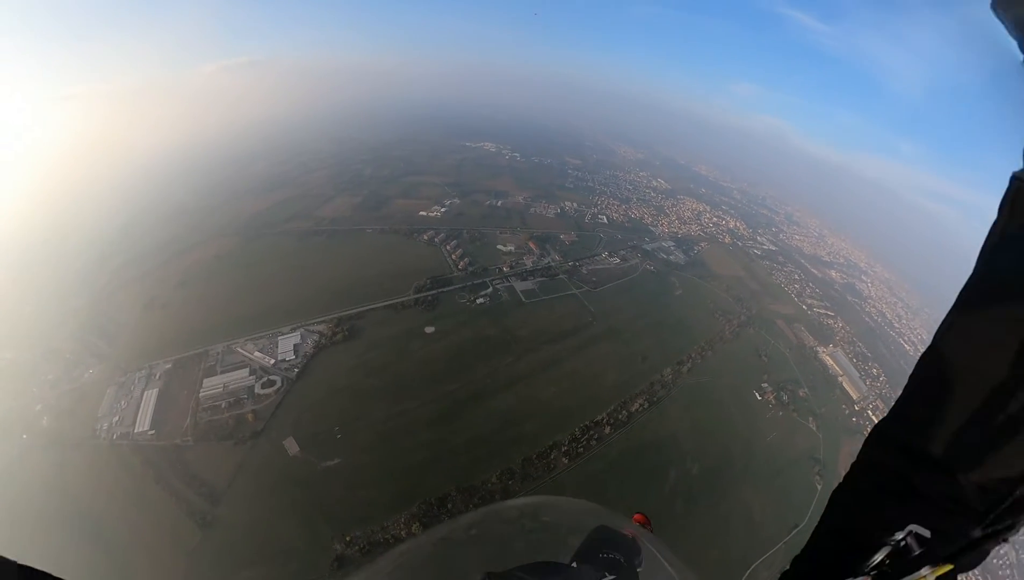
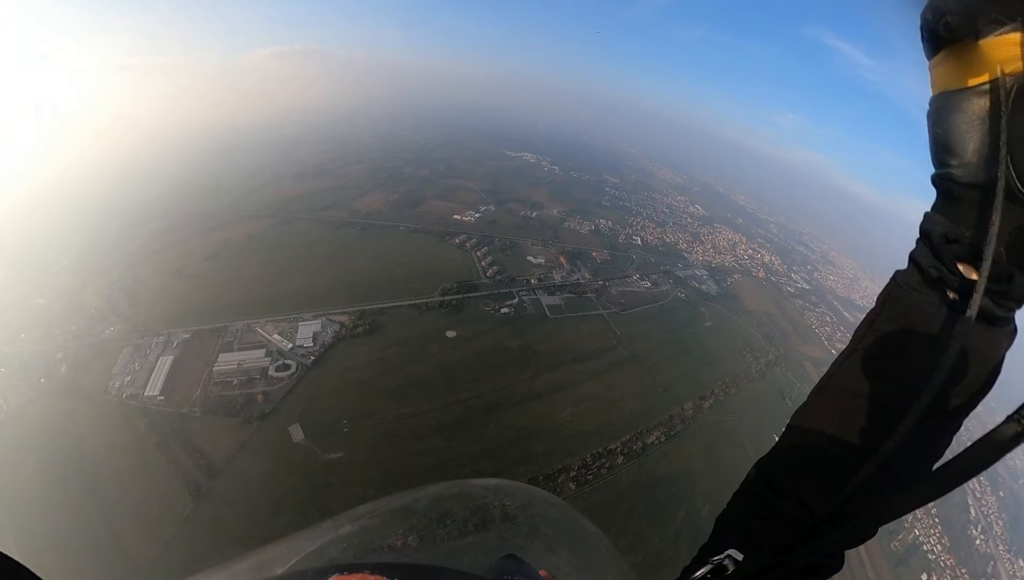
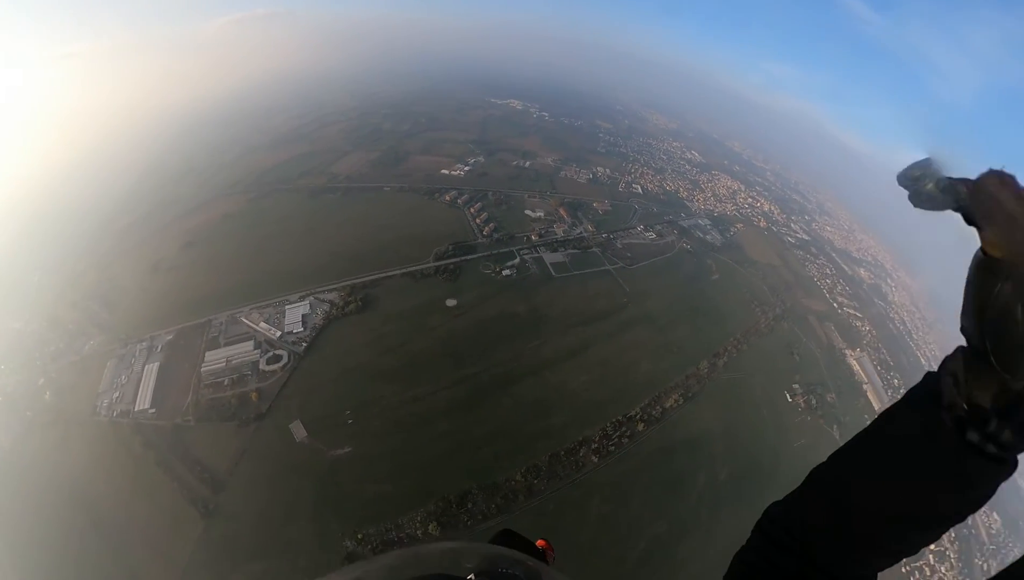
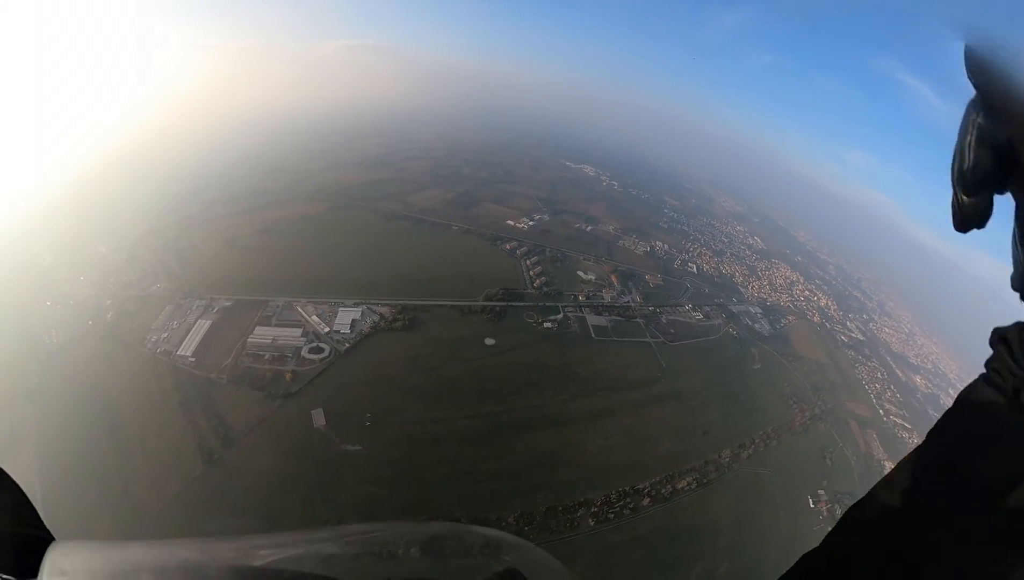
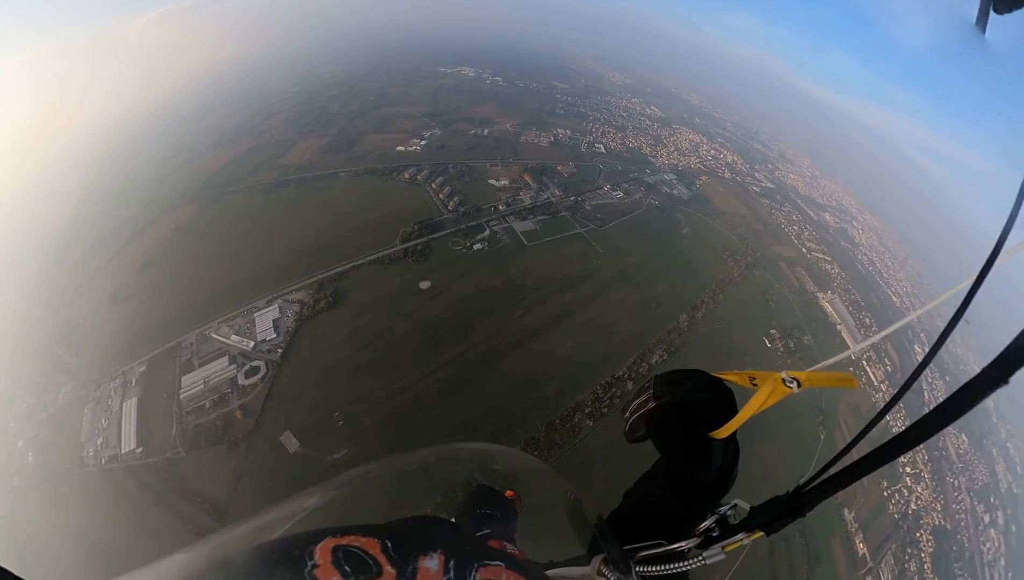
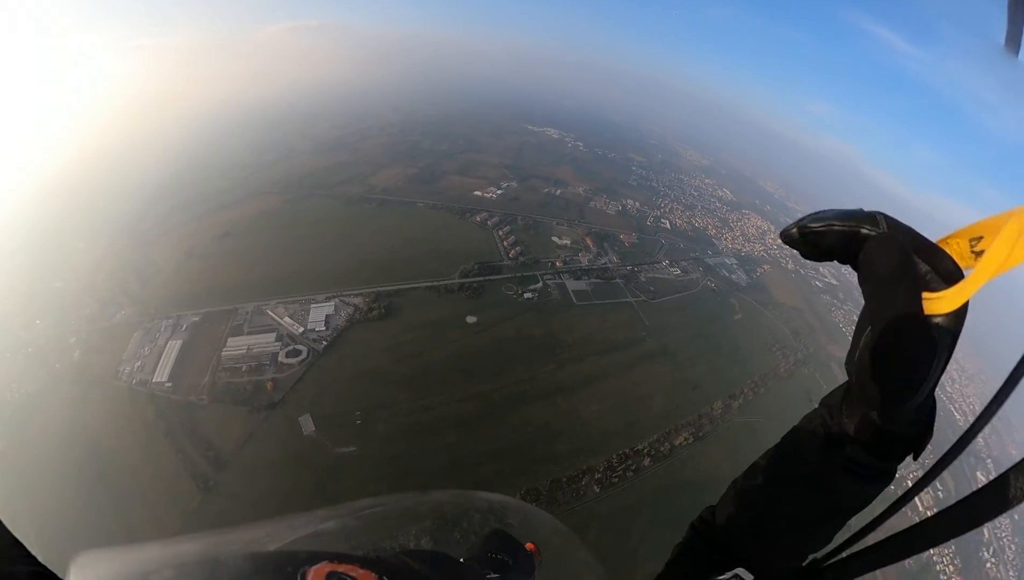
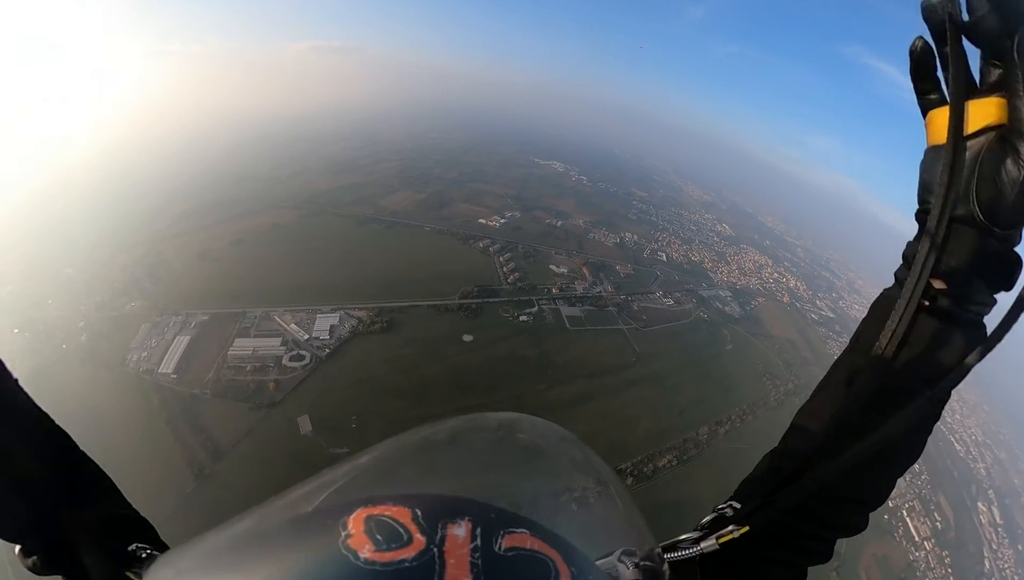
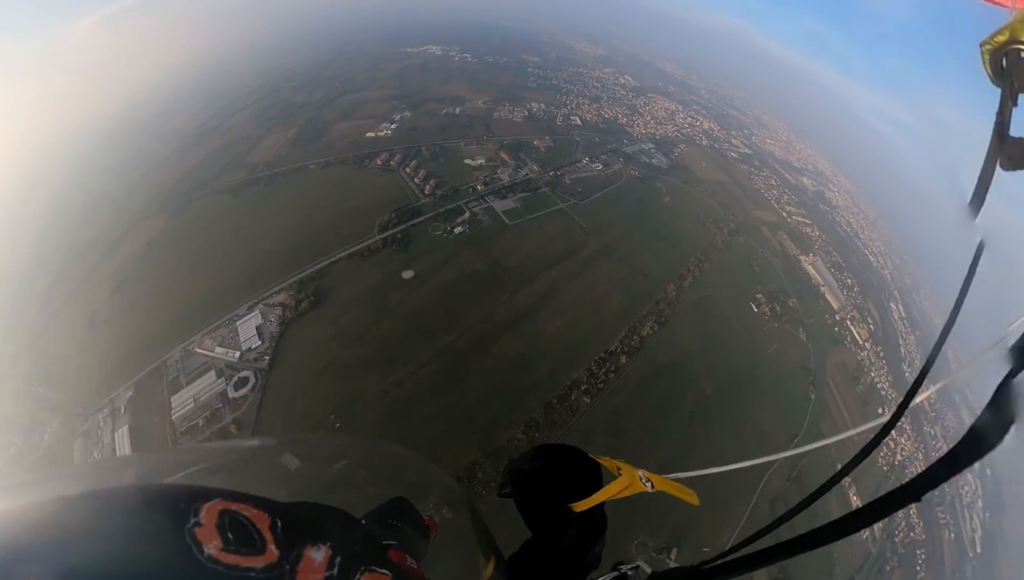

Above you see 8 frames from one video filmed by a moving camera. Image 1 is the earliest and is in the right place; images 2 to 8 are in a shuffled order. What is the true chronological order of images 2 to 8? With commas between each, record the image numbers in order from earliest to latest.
2, 7, 4, 6, 3, 5, 8
